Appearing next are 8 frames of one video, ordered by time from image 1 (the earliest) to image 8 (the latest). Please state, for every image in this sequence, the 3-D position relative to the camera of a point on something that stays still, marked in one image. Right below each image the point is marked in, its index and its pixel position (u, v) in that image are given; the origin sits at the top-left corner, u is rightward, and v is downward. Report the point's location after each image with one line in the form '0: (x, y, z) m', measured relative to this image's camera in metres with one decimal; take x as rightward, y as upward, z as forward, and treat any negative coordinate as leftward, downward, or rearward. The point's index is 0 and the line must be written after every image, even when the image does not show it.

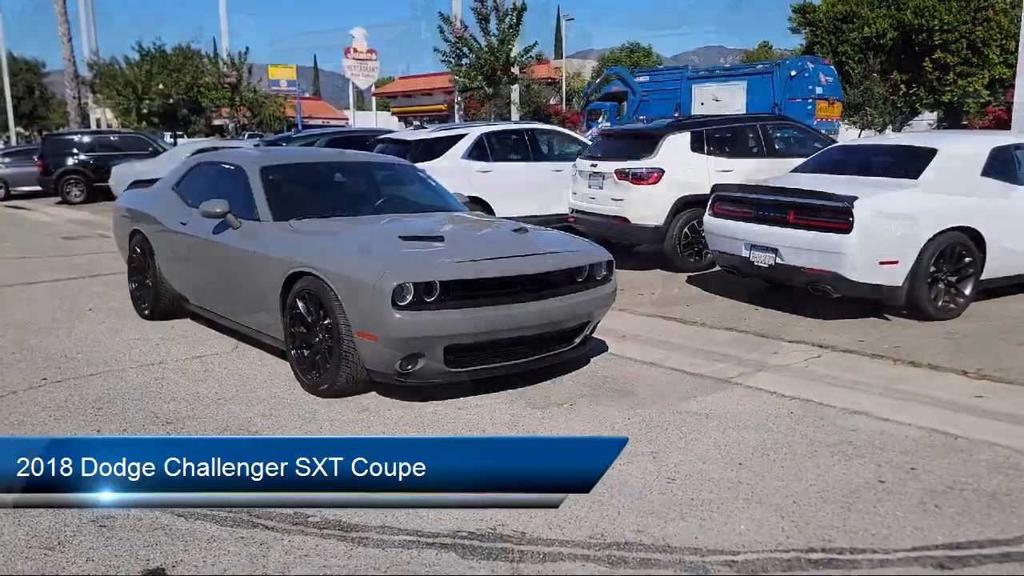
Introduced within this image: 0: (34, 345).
0: (-3.6, -0.4, +6.9) m
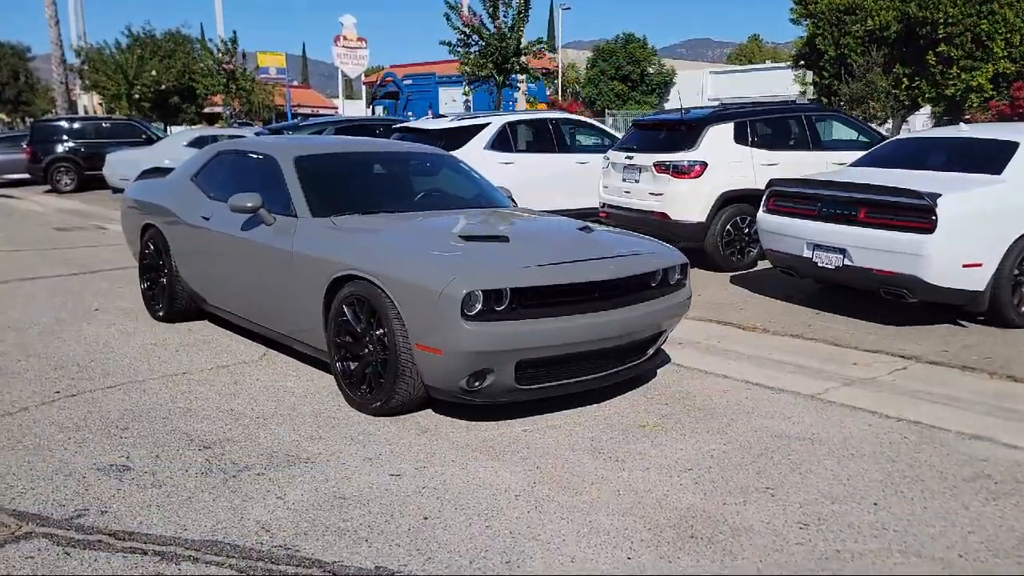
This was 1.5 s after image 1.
0: (-3.3, -0.4, +6.3) m
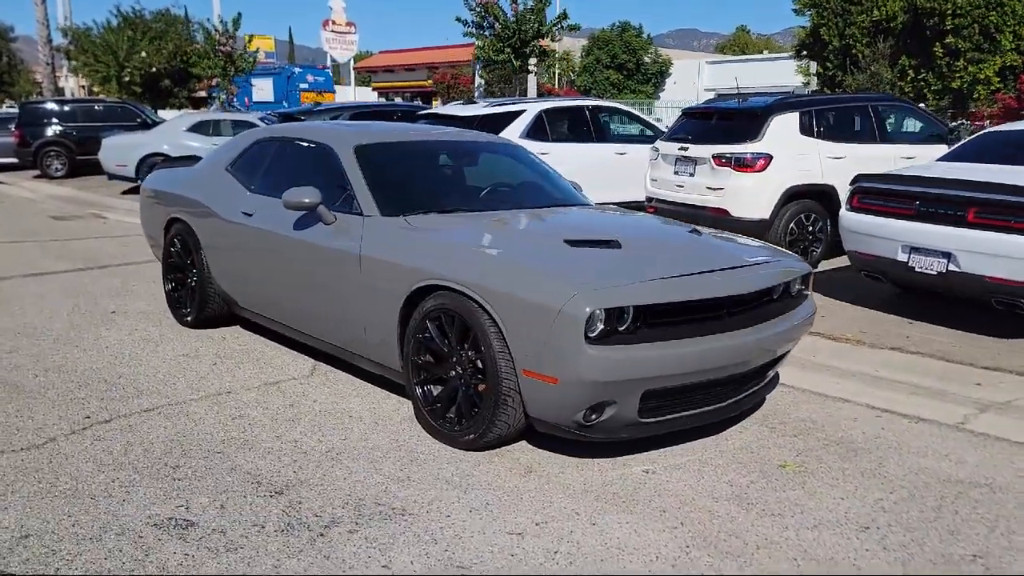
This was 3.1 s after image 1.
0: (-2.8, -0.5, +5.5) m
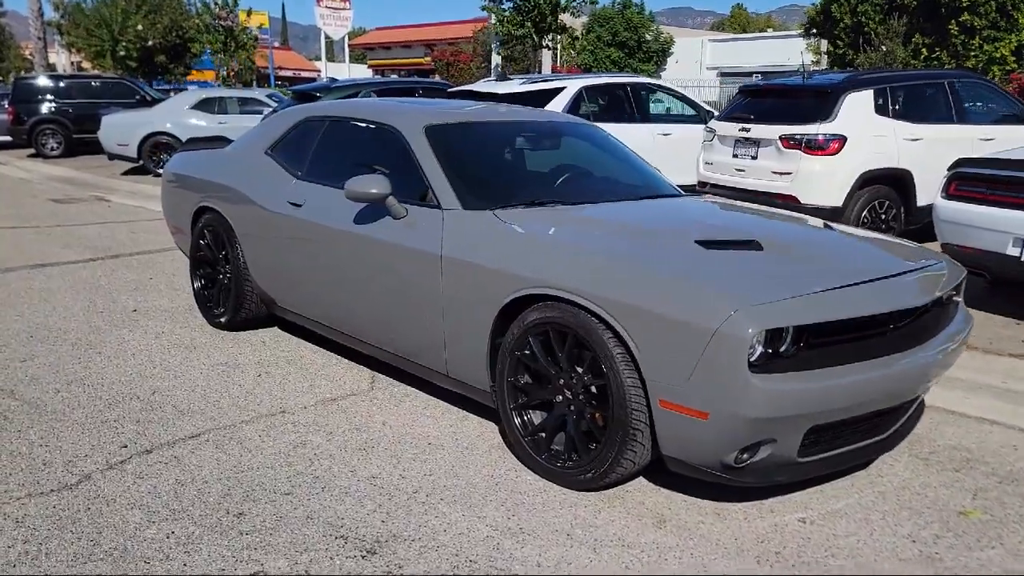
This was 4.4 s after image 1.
0: (-2.3, -0.5, +4.9) m
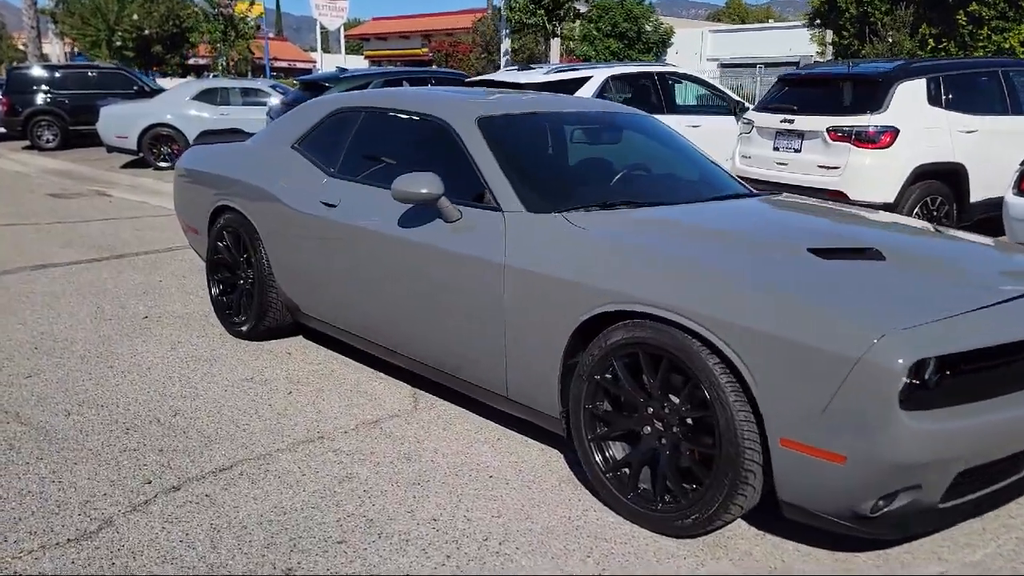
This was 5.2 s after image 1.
0: (-2.0, -0.5, +4.4) m
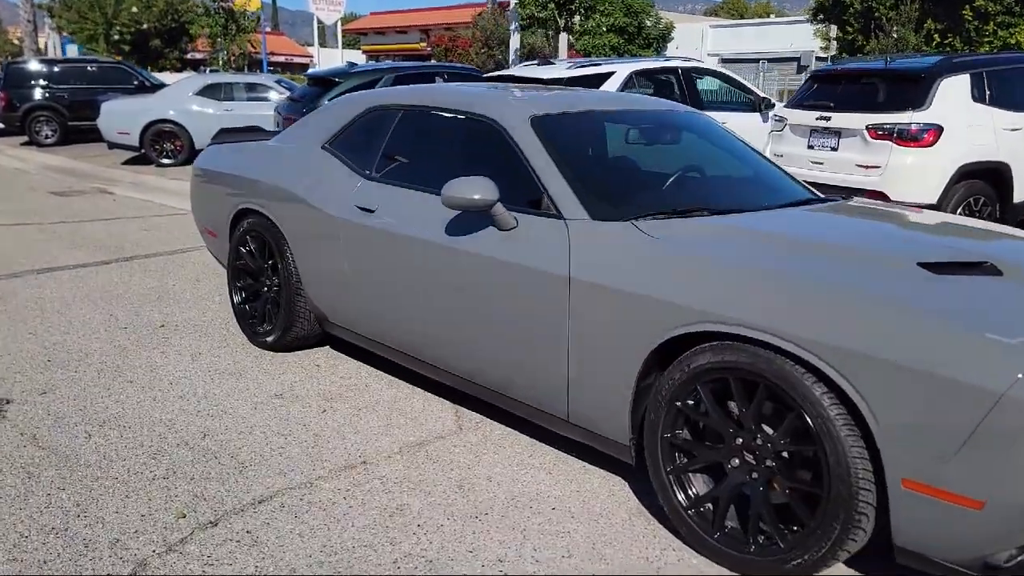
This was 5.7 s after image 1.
0: (-1.8, -0.5, +4.1) m
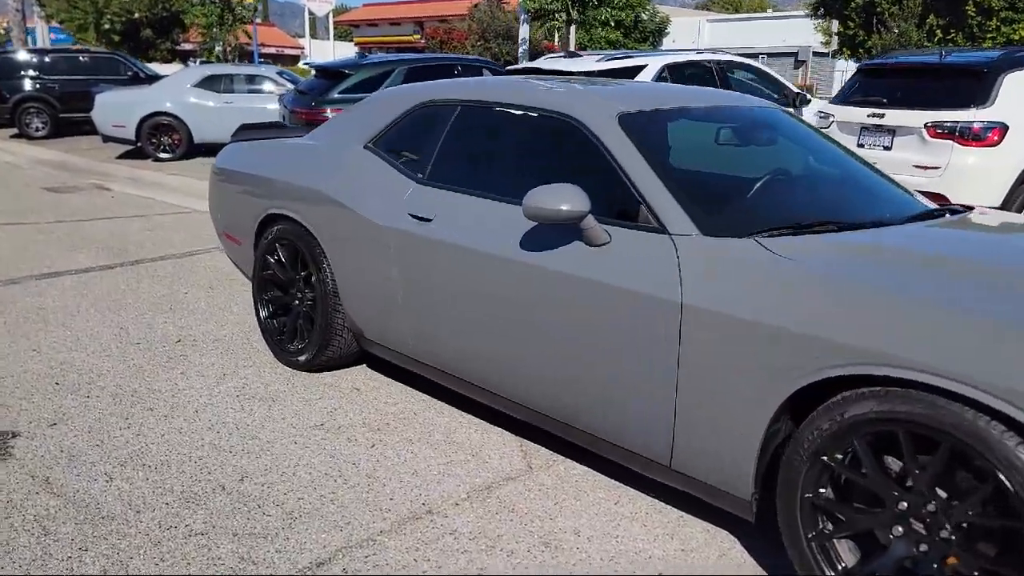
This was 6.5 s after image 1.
0: (-1.5, -0.6, +3.6) m
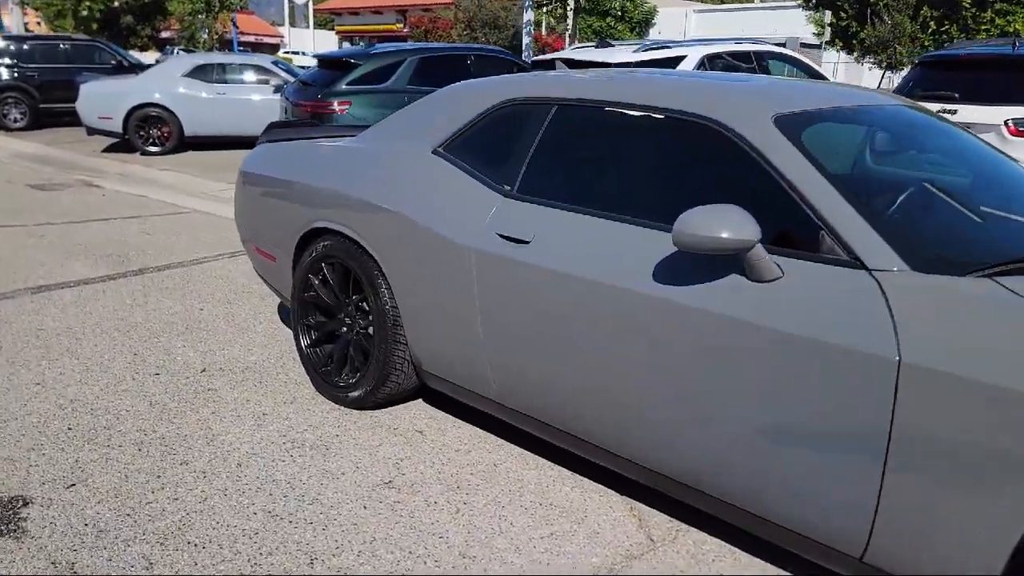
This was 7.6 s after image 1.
0: (-1.1, -0.7, +3.0) m
